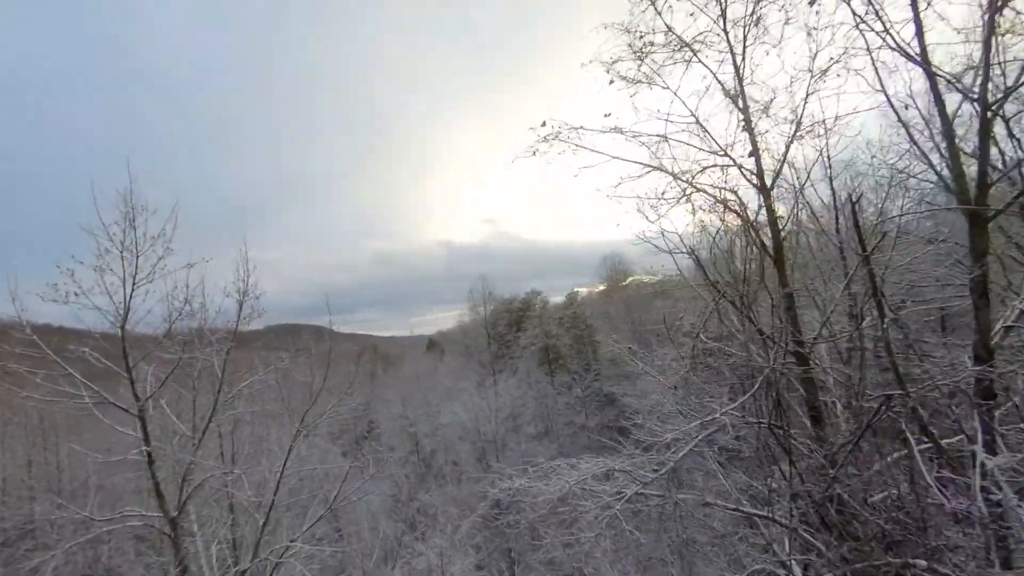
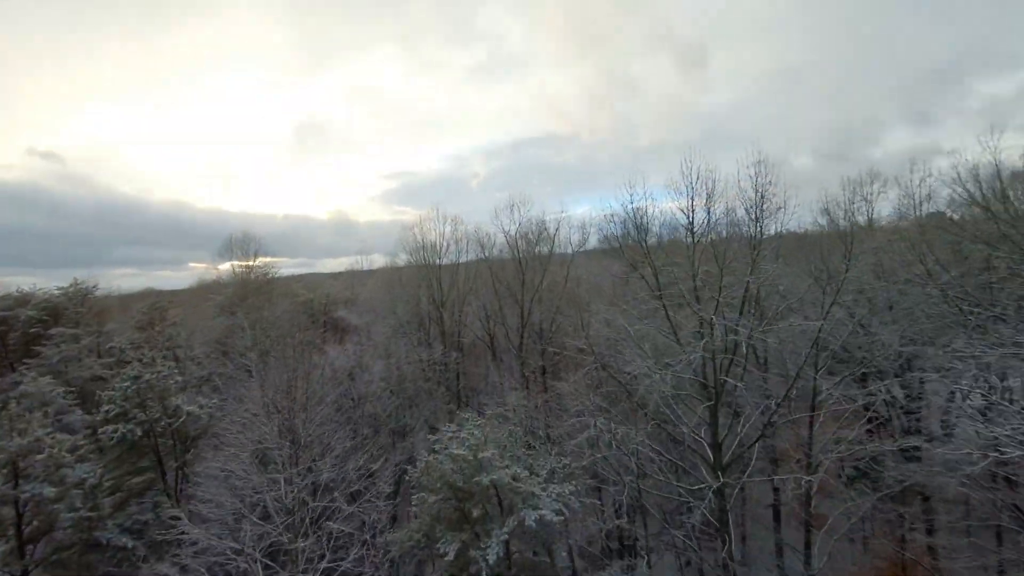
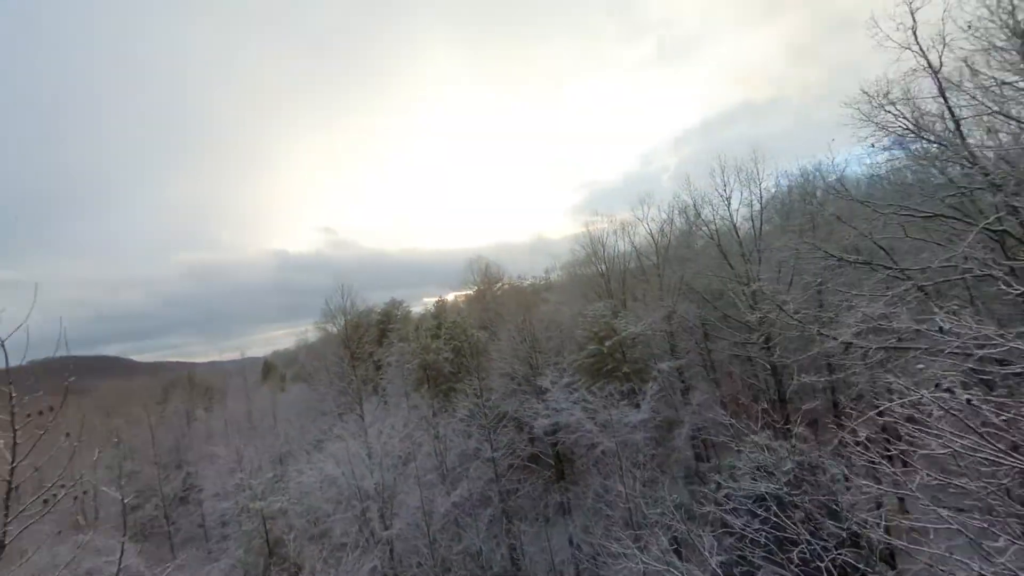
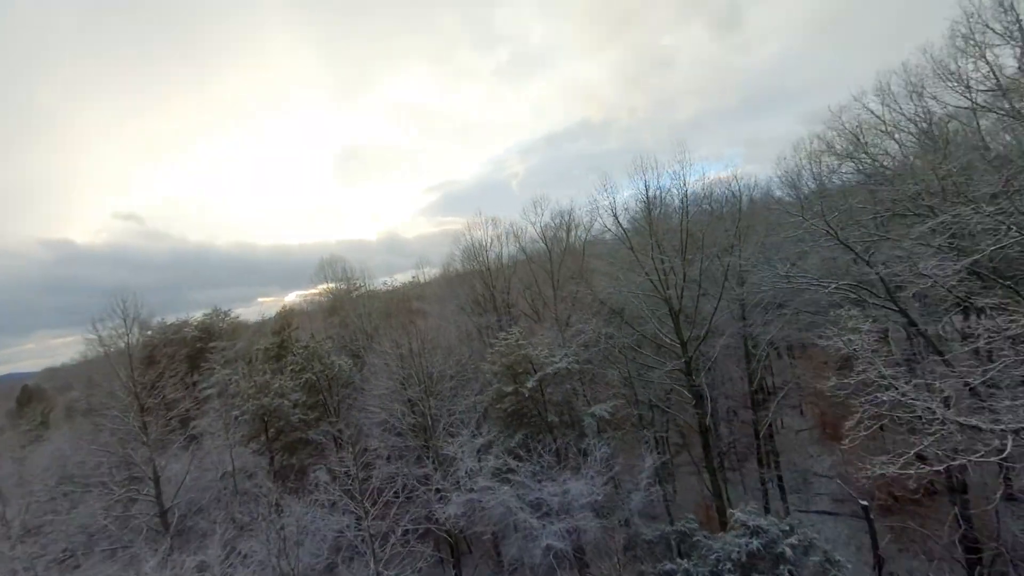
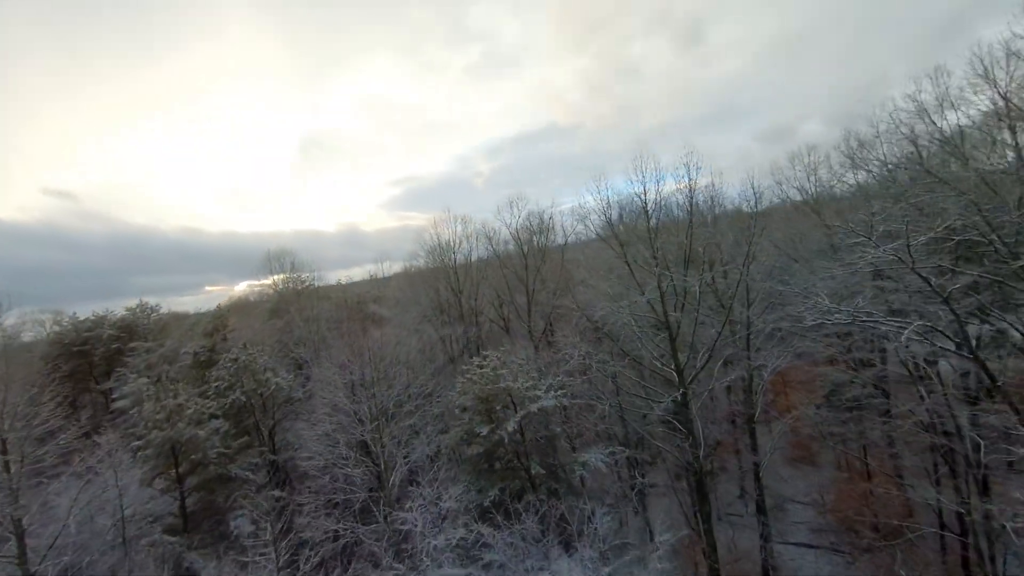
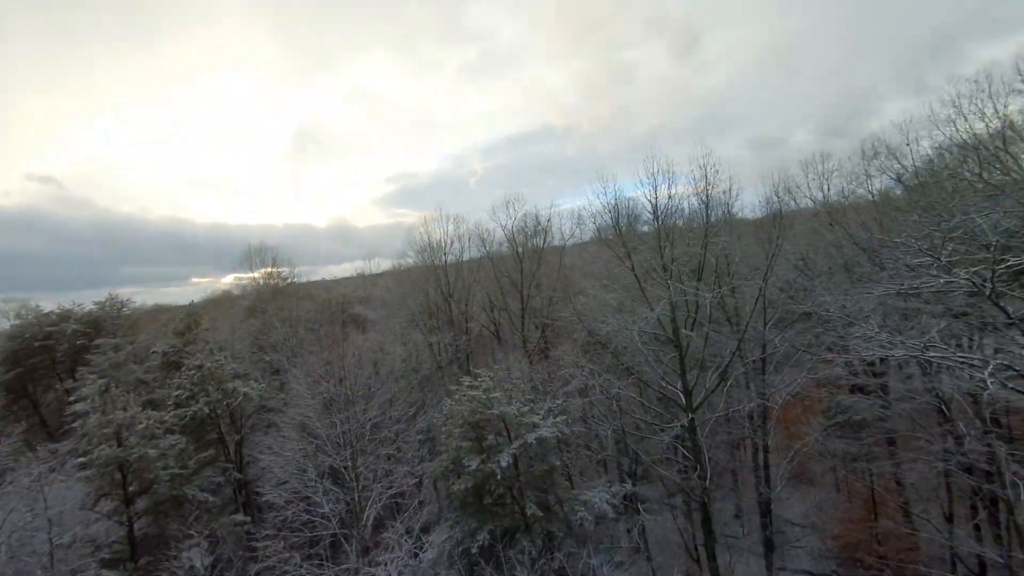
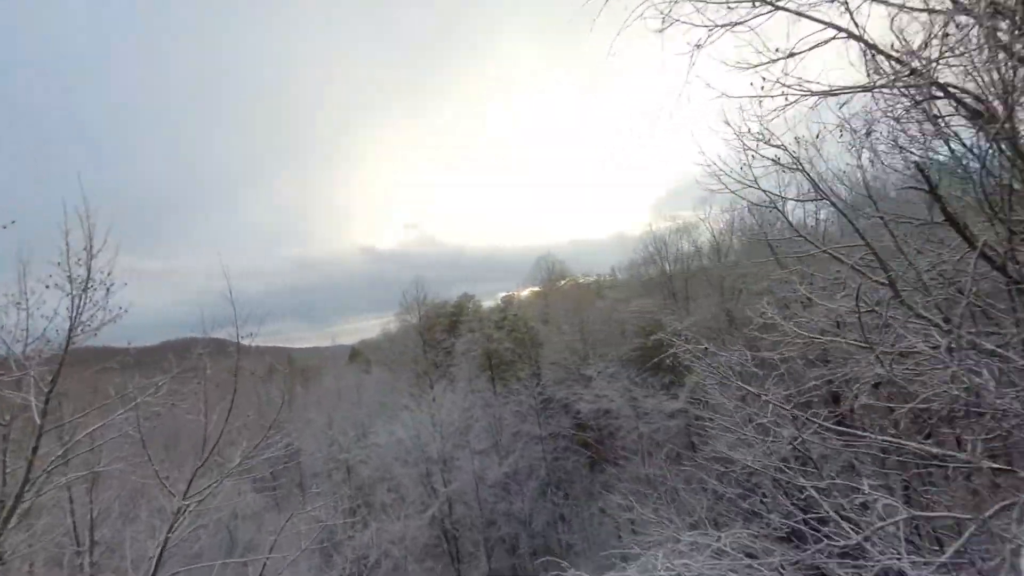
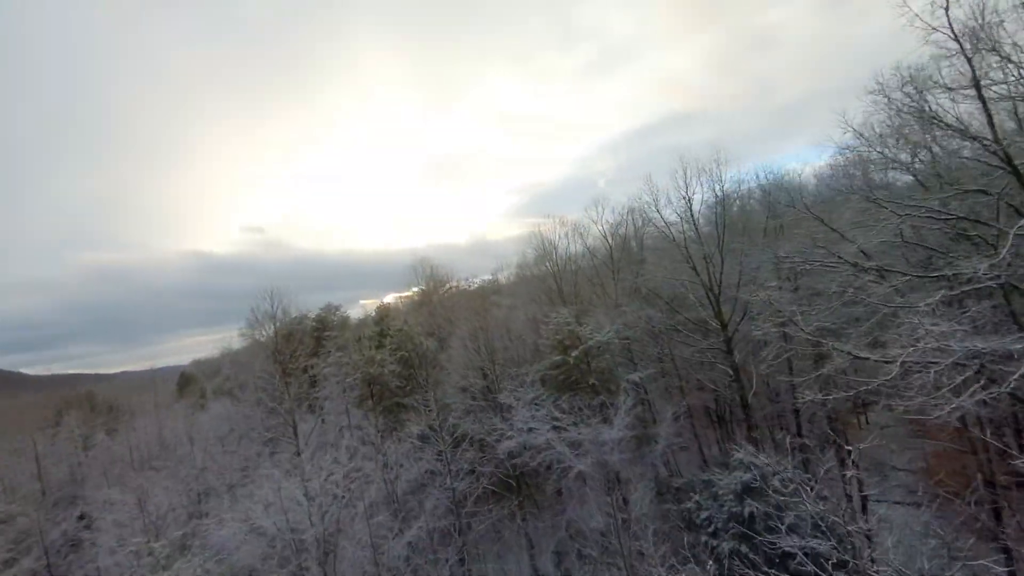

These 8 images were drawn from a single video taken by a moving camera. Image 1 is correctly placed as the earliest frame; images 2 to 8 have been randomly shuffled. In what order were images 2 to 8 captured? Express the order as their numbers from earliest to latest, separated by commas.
7, 3, 8, 4, 5, 6, 2
